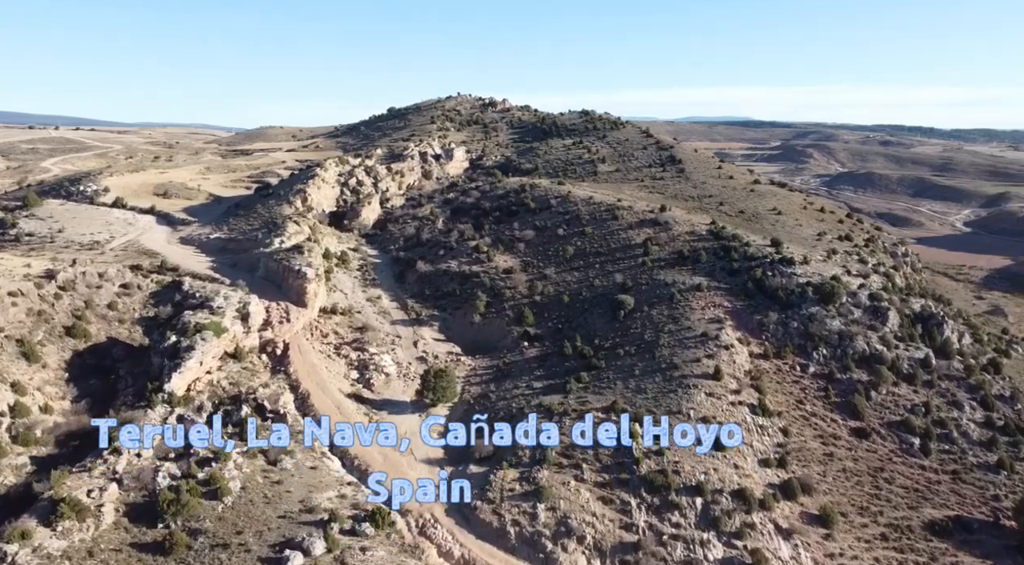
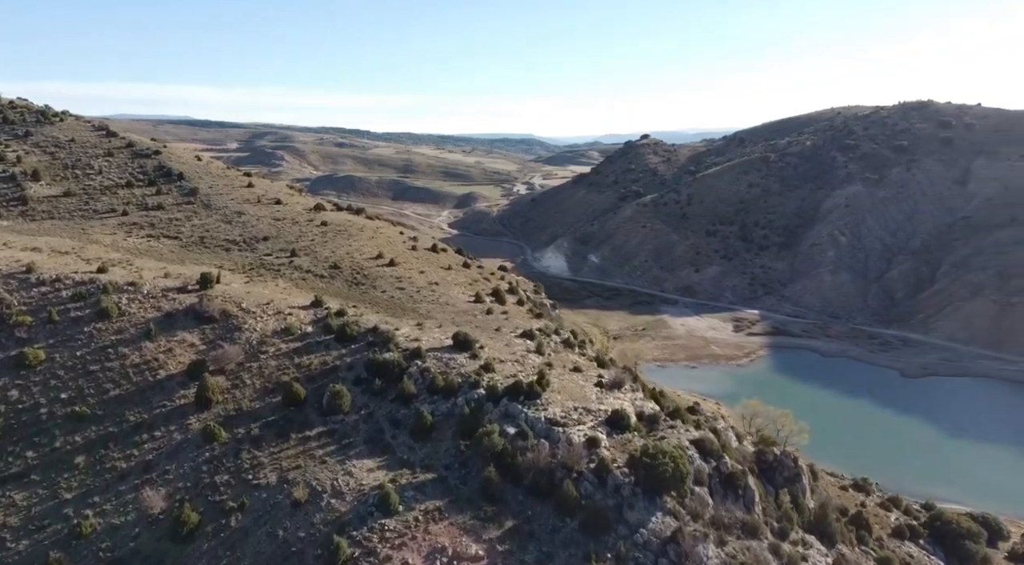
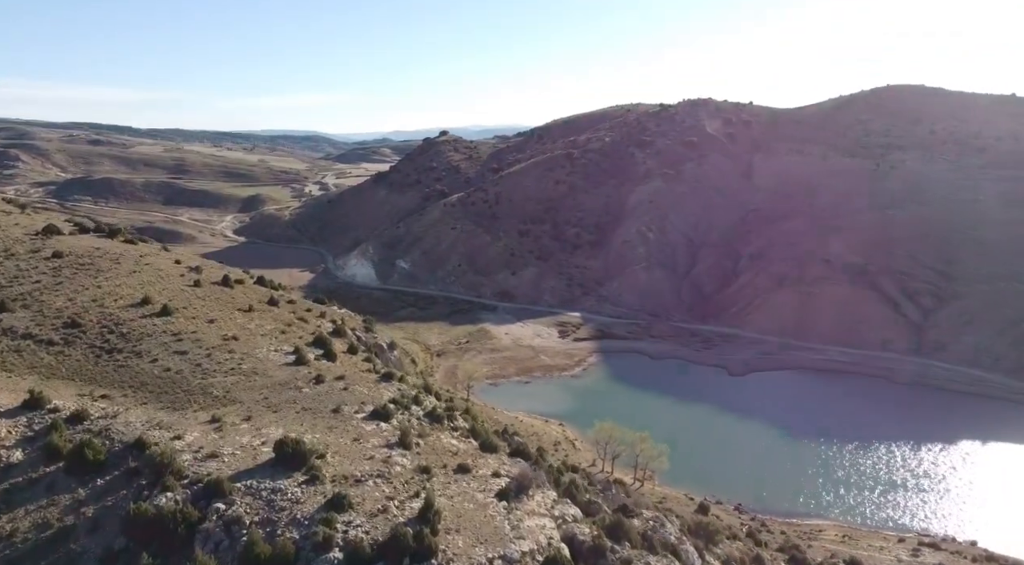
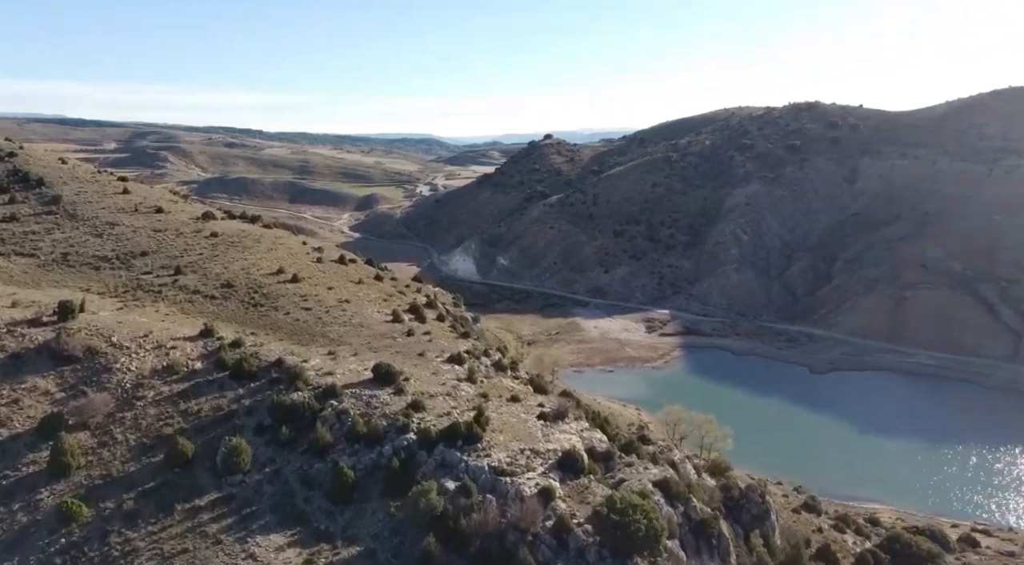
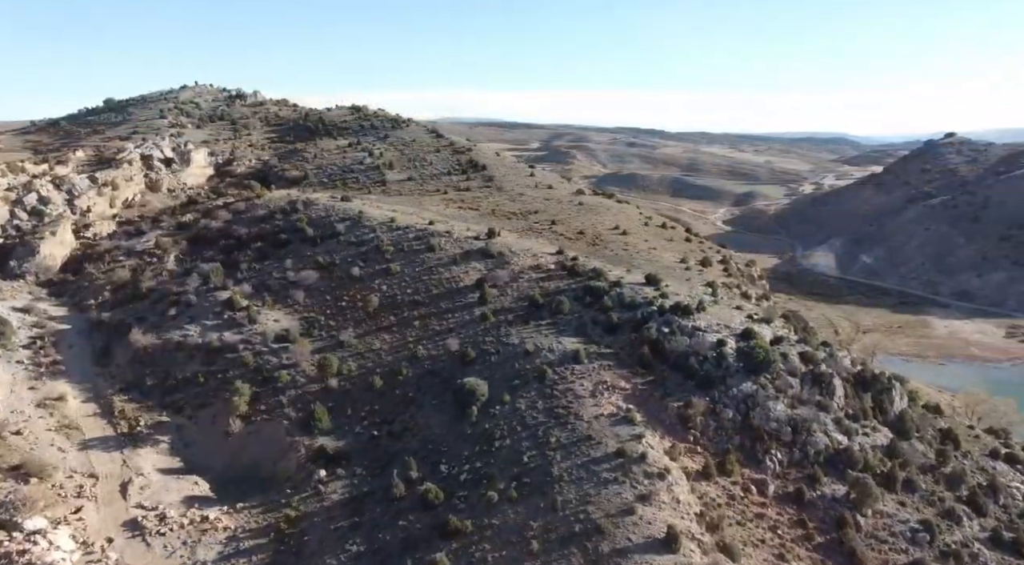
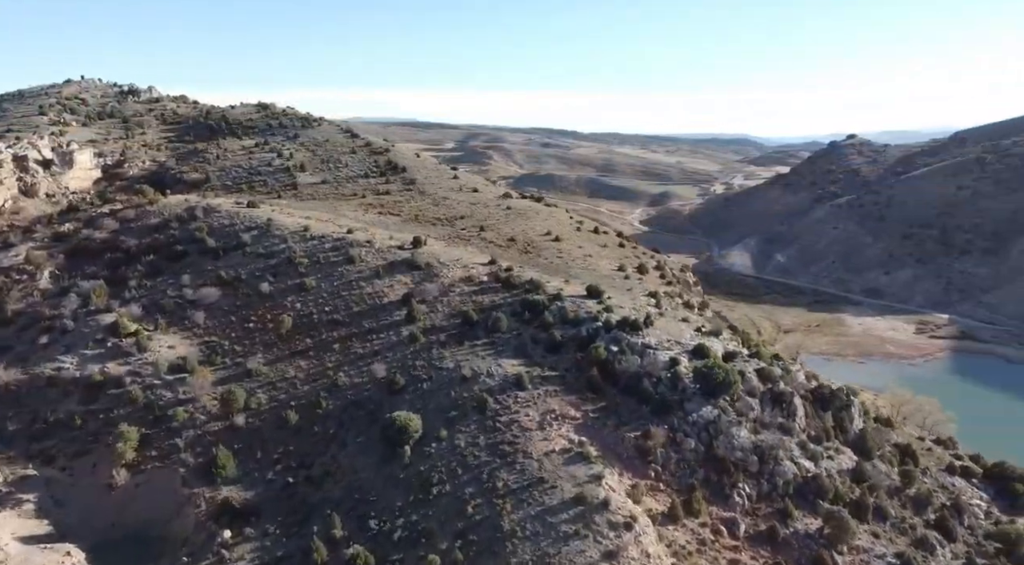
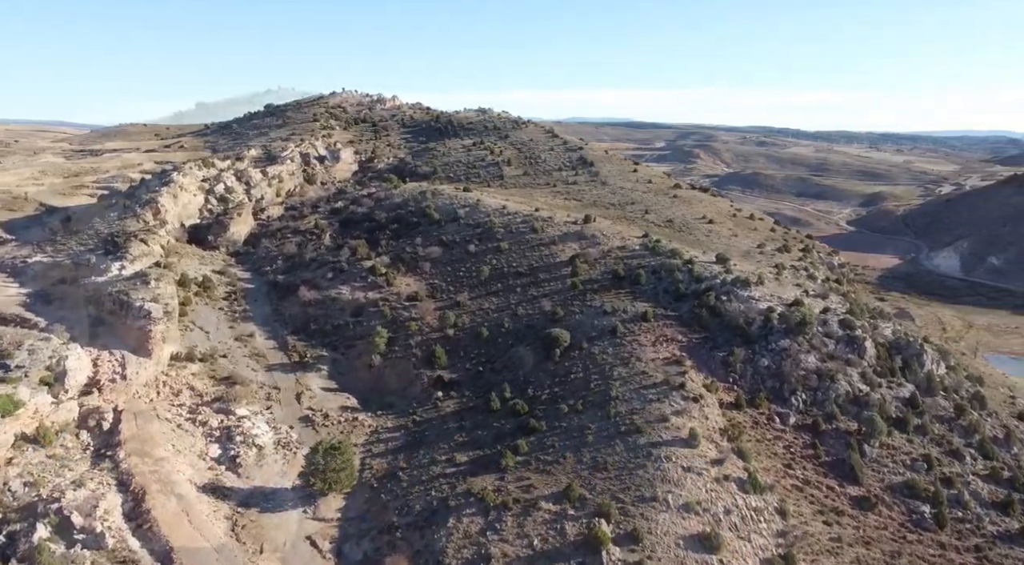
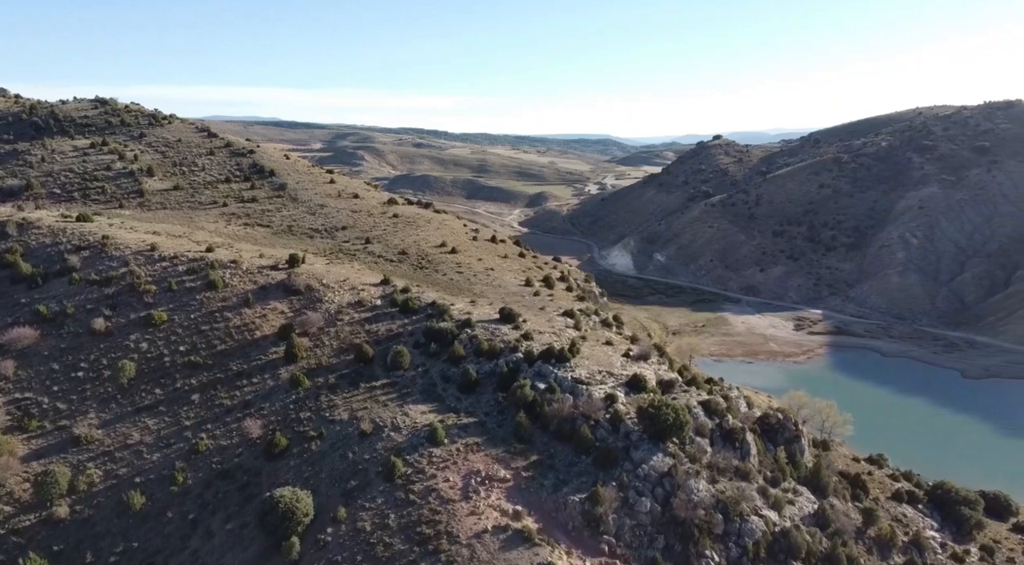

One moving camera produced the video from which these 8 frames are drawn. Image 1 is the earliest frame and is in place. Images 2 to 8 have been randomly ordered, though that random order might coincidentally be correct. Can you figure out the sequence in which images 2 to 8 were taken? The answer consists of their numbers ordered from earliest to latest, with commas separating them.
7, 5, 6, 8, 2, 4, 3
